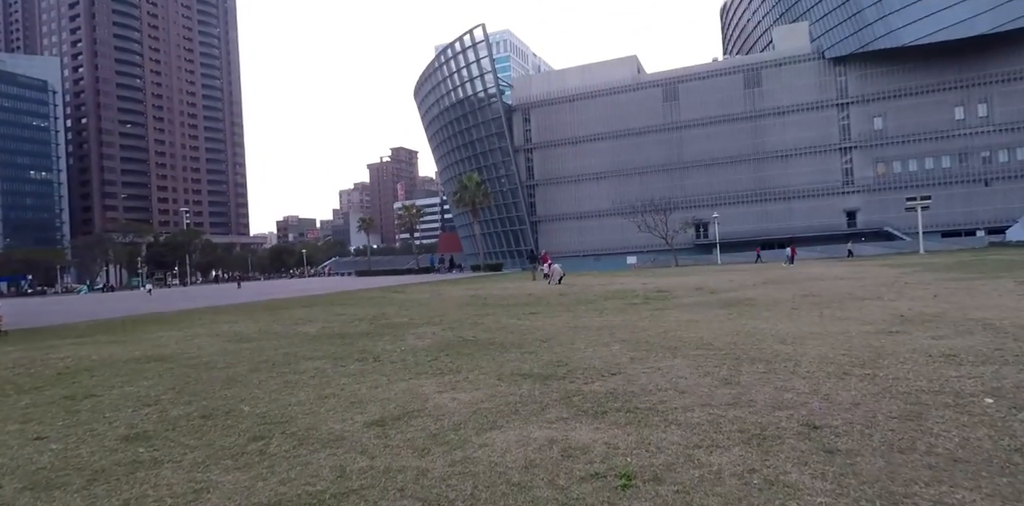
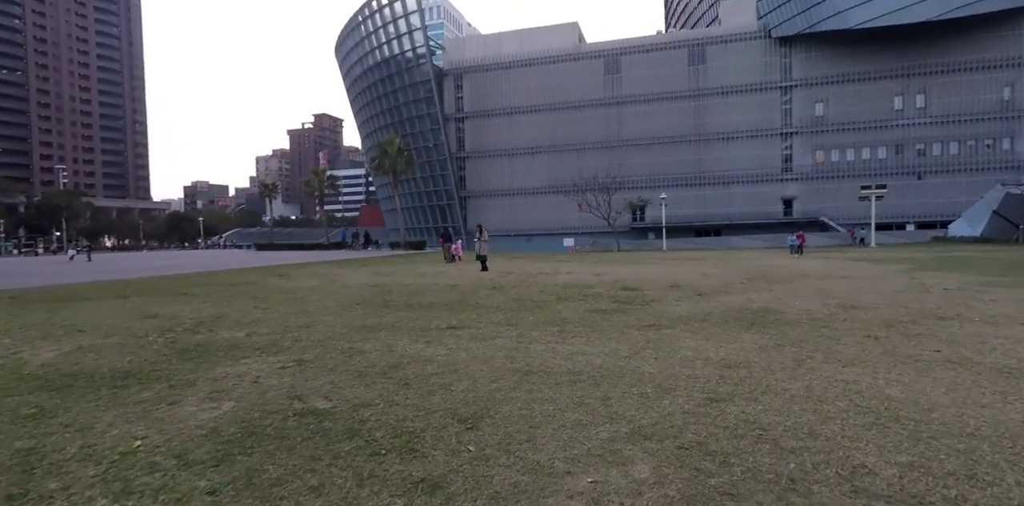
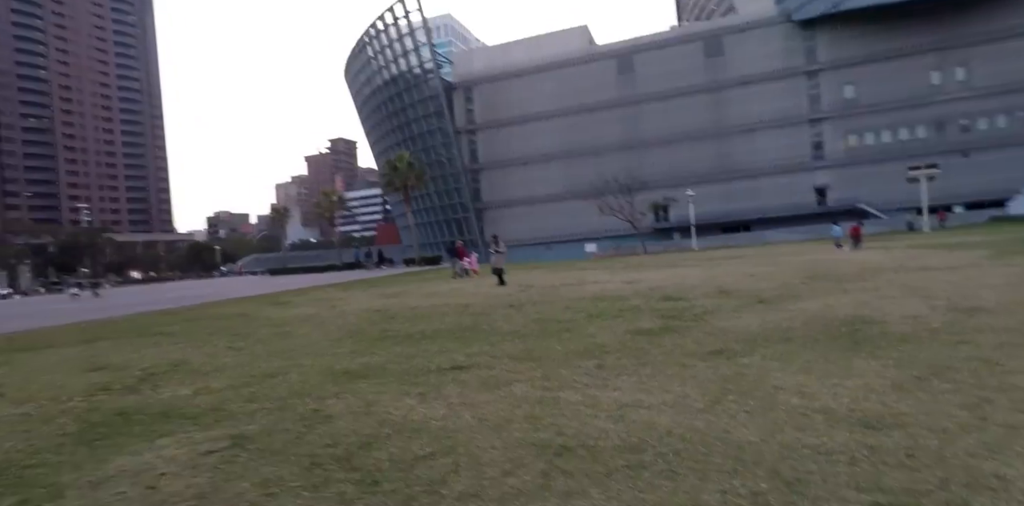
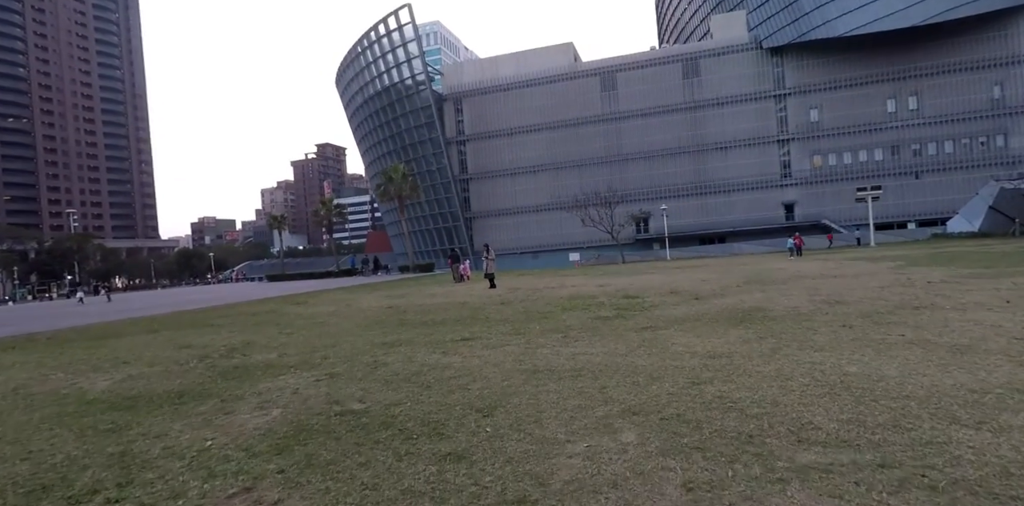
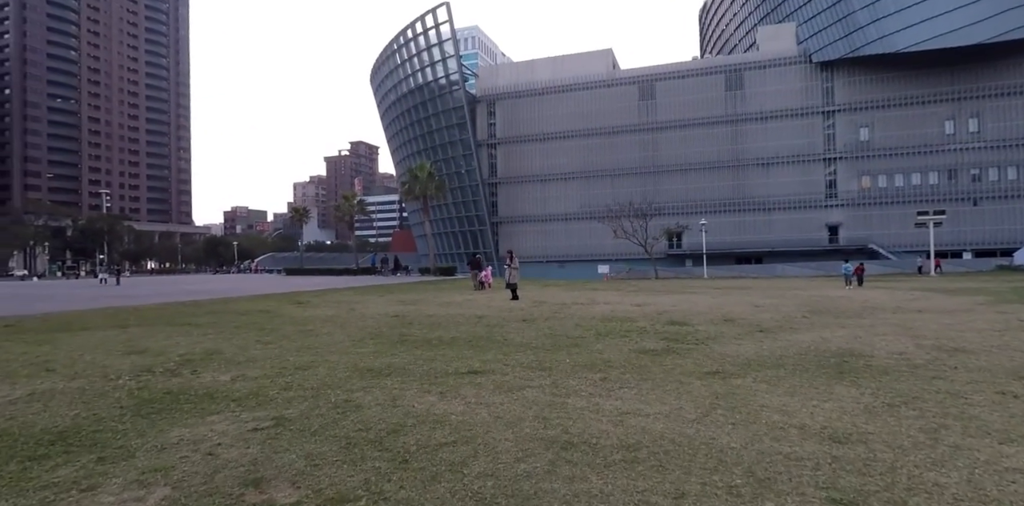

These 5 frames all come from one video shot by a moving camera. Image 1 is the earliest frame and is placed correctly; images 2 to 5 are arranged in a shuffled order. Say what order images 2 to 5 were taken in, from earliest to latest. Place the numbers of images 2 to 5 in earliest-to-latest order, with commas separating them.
4, 2, 5, 3
